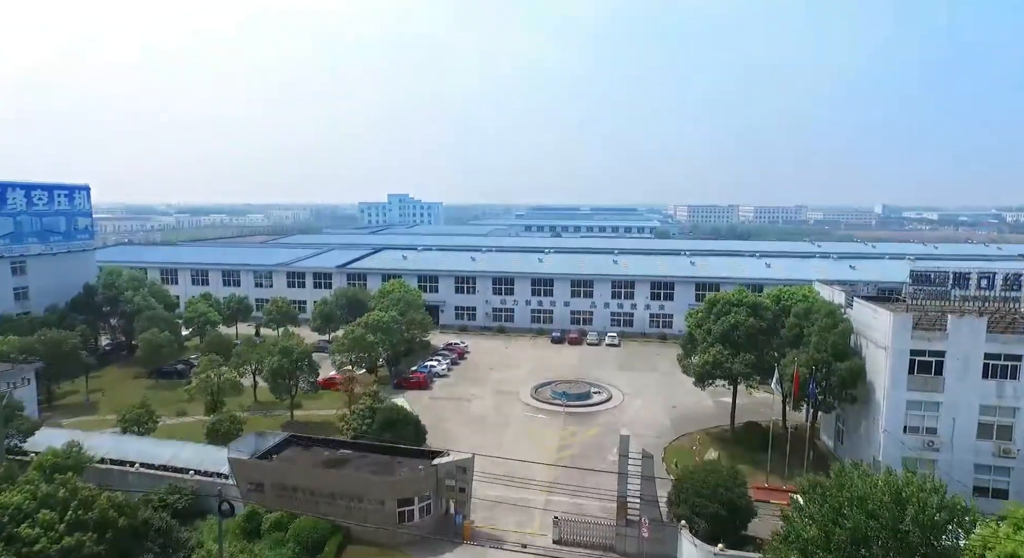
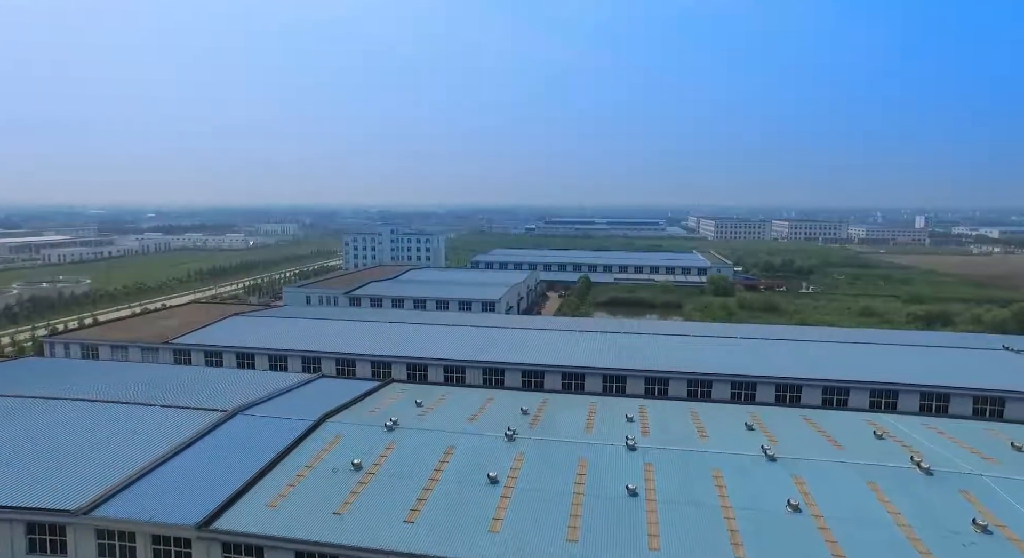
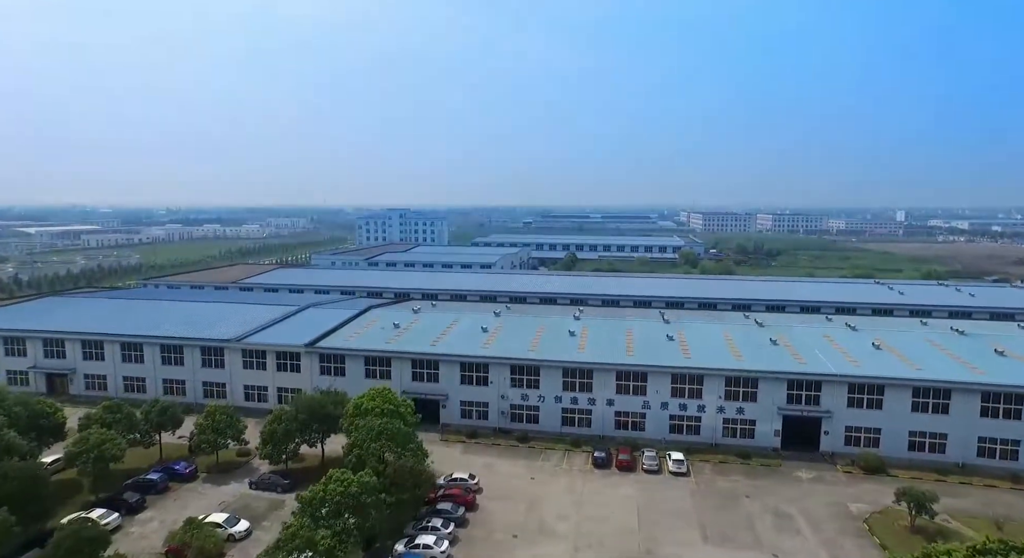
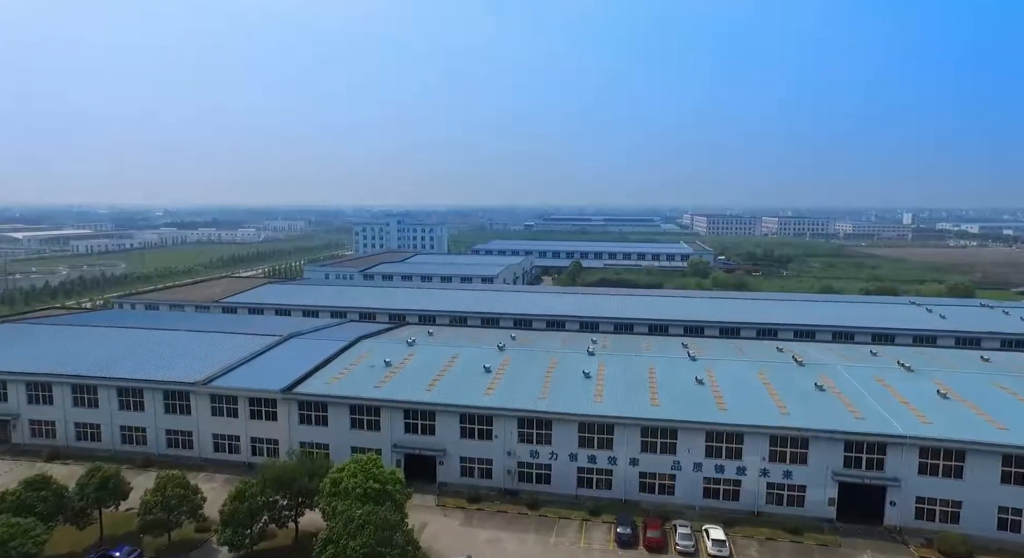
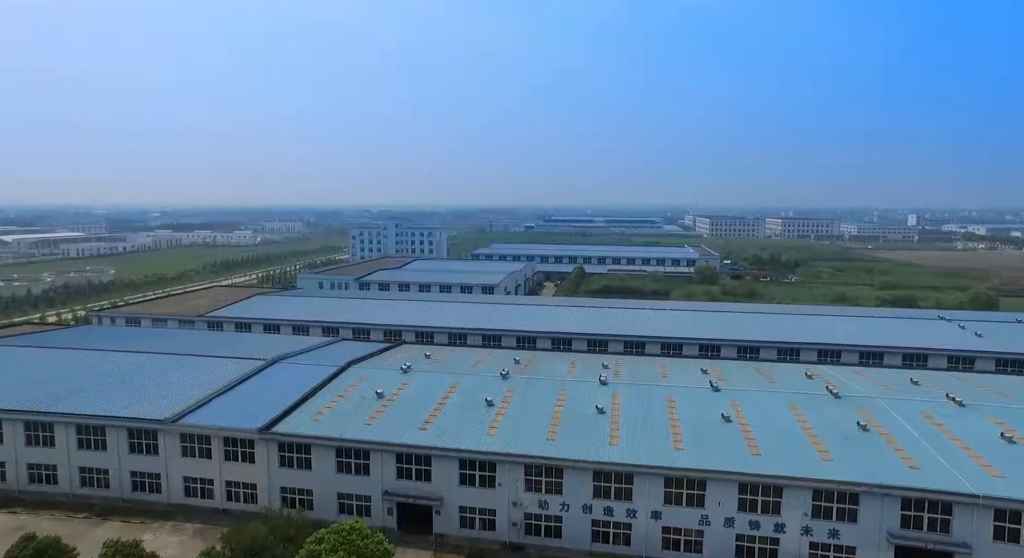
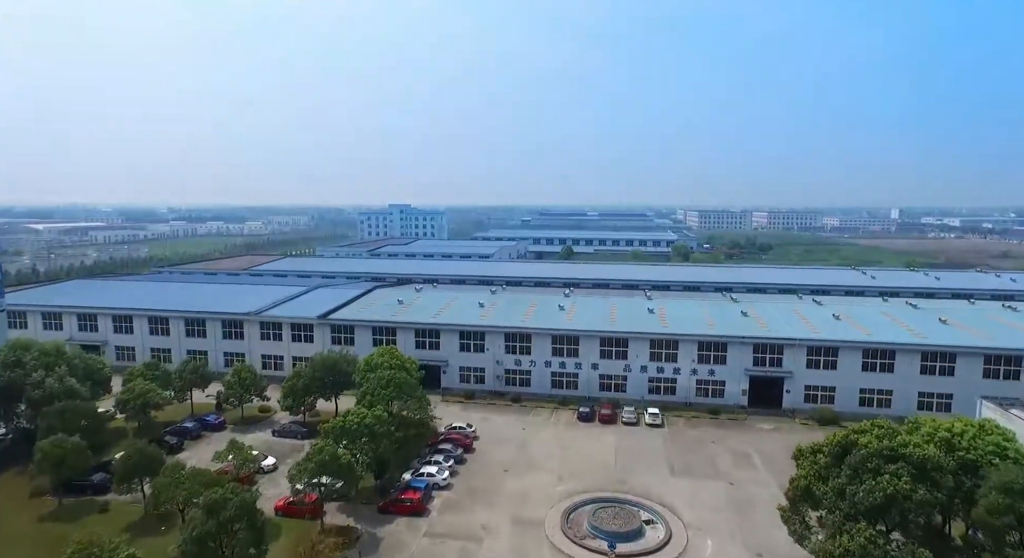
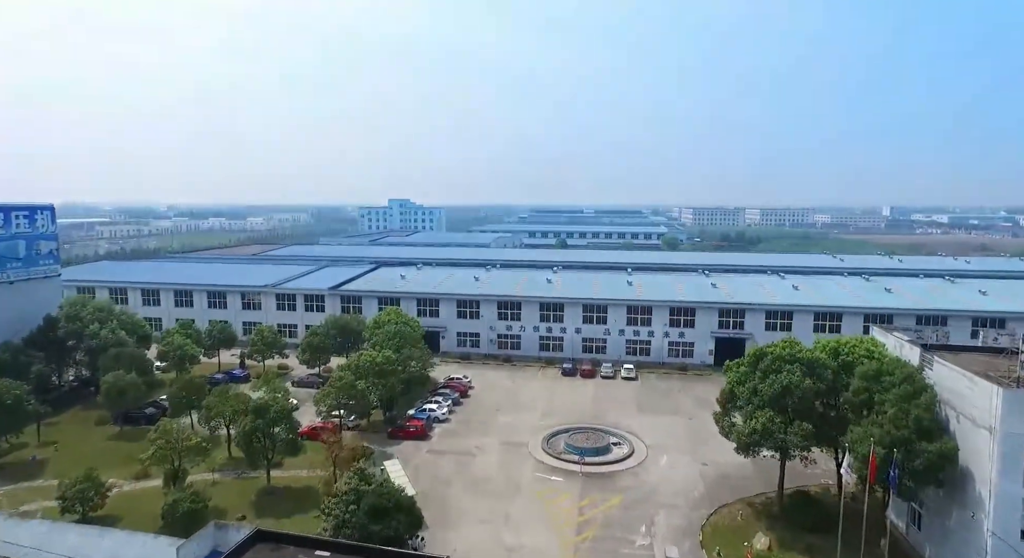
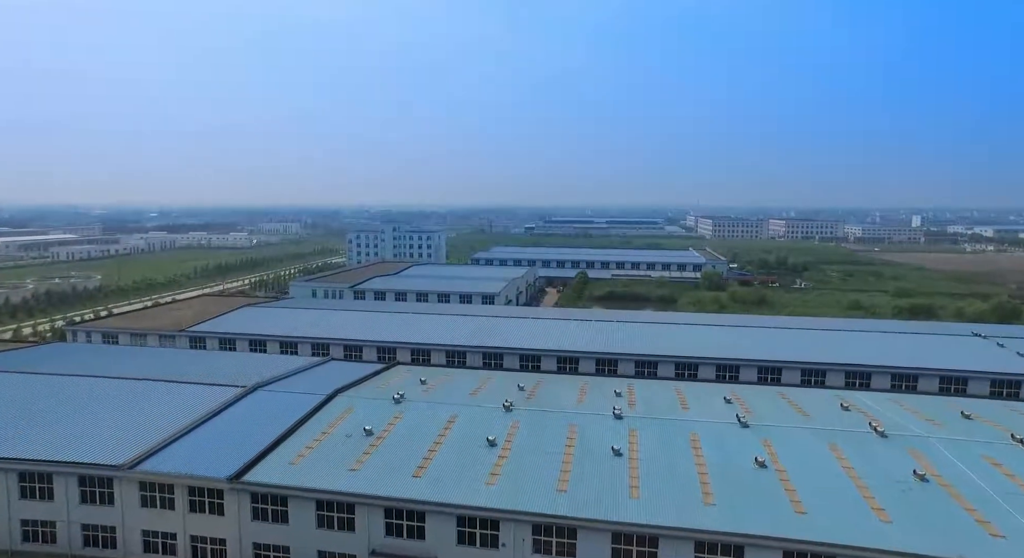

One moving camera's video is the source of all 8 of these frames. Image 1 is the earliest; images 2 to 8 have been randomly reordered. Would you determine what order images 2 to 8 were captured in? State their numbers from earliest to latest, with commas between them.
7, 6, 3, 4, 5, 8, 2
